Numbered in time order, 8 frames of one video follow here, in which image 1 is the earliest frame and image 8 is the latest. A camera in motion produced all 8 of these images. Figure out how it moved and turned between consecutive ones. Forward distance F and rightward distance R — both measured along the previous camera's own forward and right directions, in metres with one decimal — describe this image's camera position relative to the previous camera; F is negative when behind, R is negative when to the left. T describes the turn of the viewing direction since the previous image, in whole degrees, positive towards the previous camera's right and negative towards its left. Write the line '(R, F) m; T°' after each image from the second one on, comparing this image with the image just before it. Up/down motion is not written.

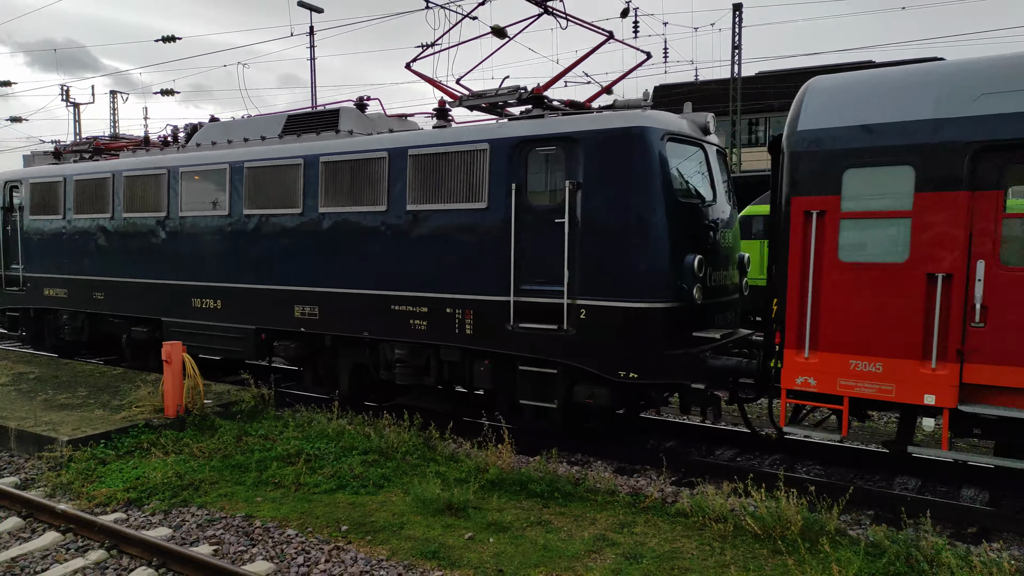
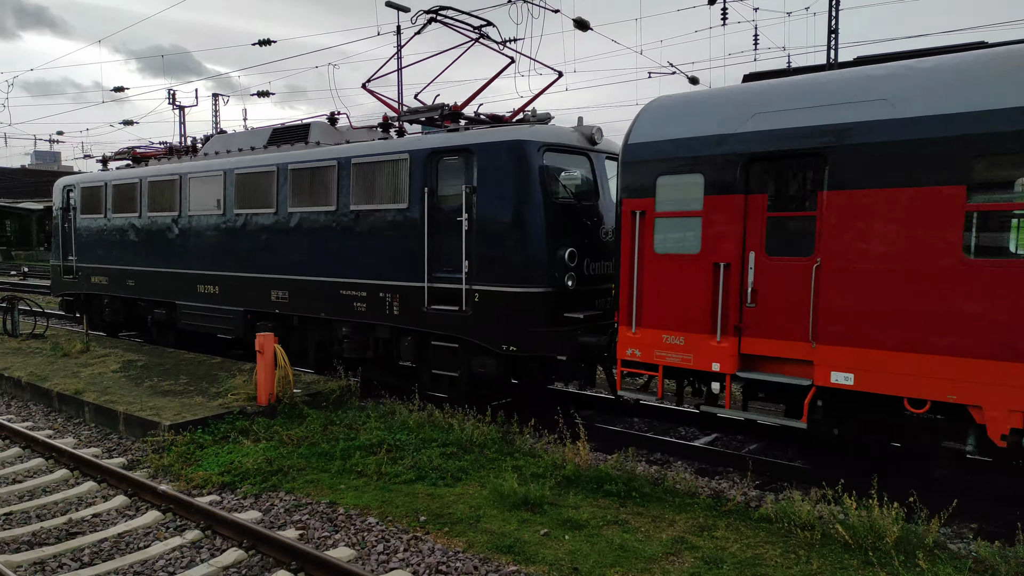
(0.0, 0.0) m; -7°
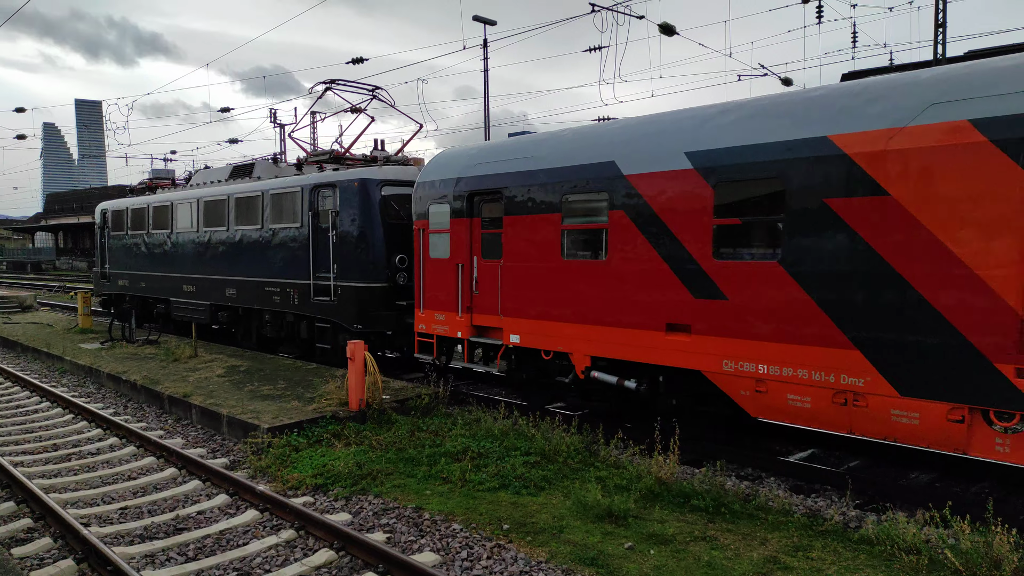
(0.0, 0.0) m; -7°
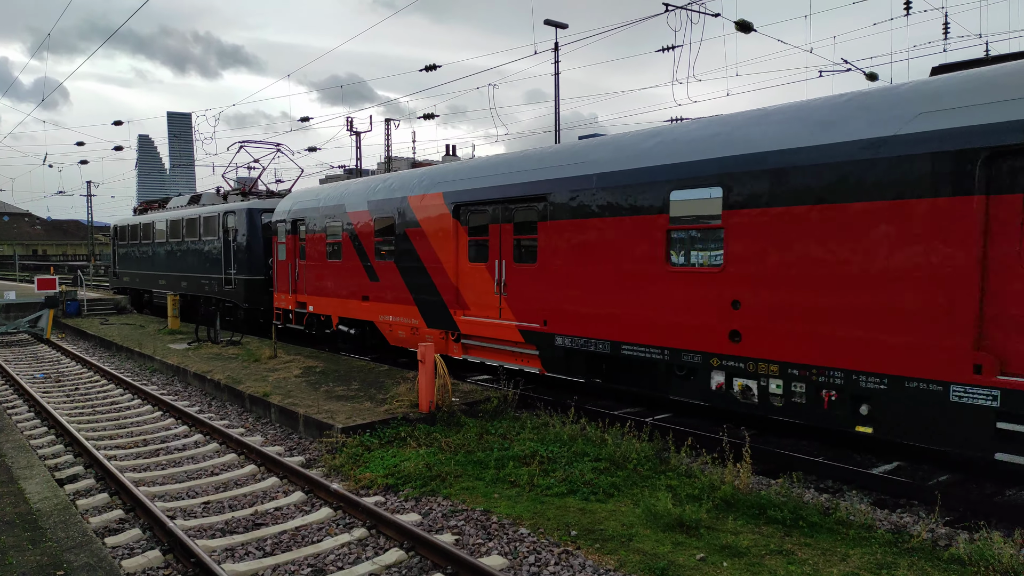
(0.0, 0.0) m; -6°
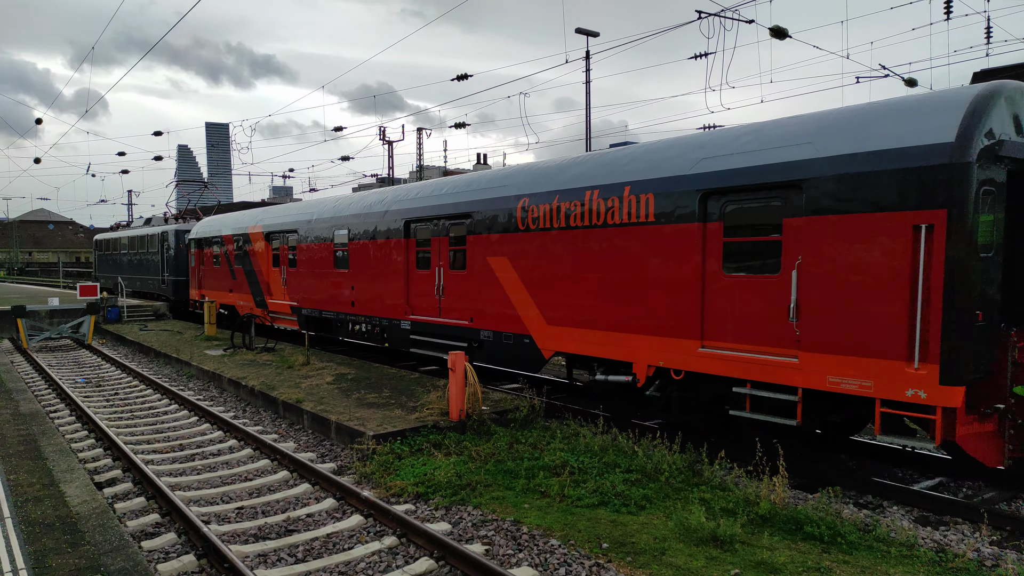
(0.0, 0.0) m; -2°
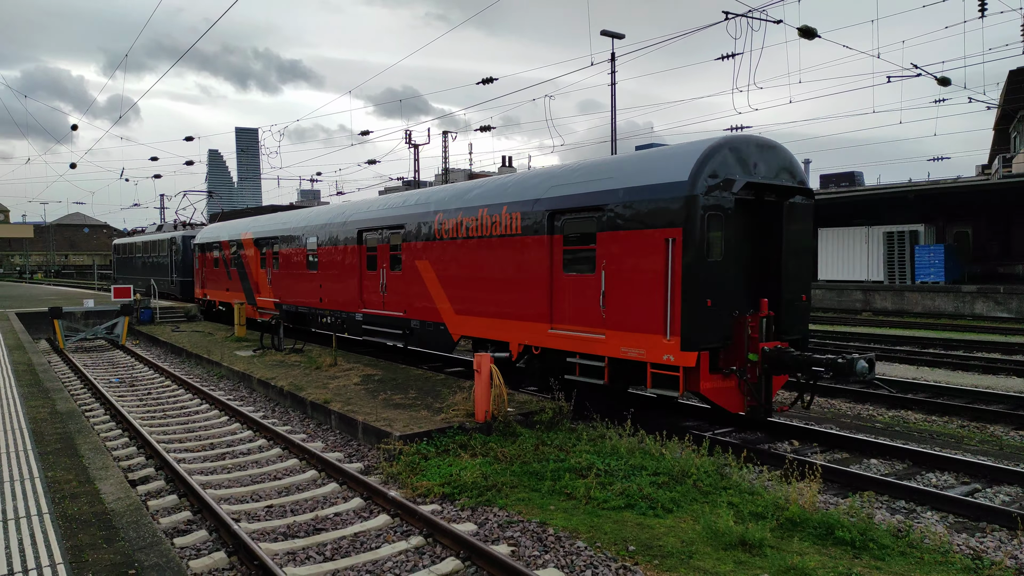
(0.0, 0.0) m; -2°
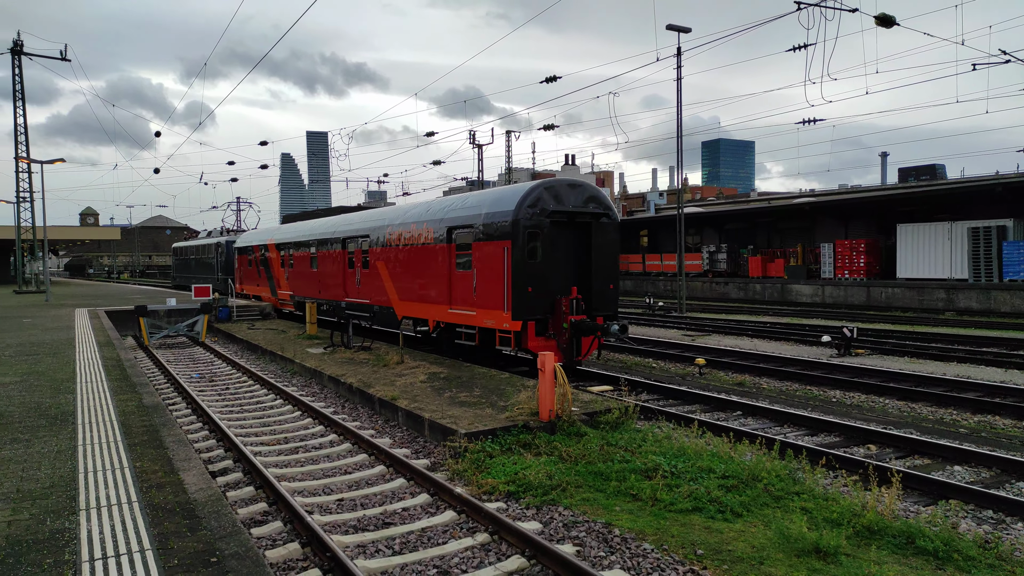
(0.0, 0.0) m; -5°
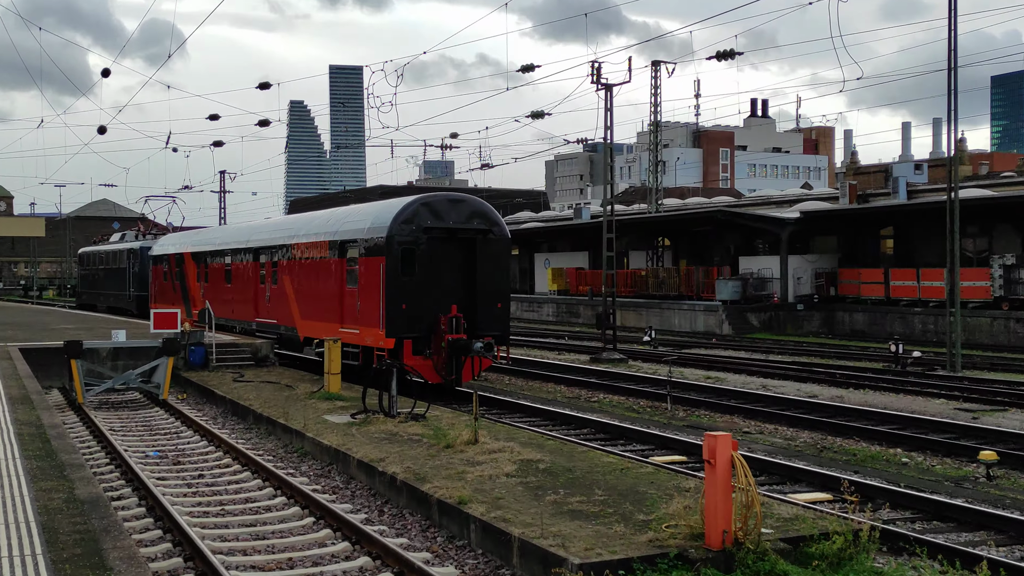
(-0.7, +4.6) m; -6°
